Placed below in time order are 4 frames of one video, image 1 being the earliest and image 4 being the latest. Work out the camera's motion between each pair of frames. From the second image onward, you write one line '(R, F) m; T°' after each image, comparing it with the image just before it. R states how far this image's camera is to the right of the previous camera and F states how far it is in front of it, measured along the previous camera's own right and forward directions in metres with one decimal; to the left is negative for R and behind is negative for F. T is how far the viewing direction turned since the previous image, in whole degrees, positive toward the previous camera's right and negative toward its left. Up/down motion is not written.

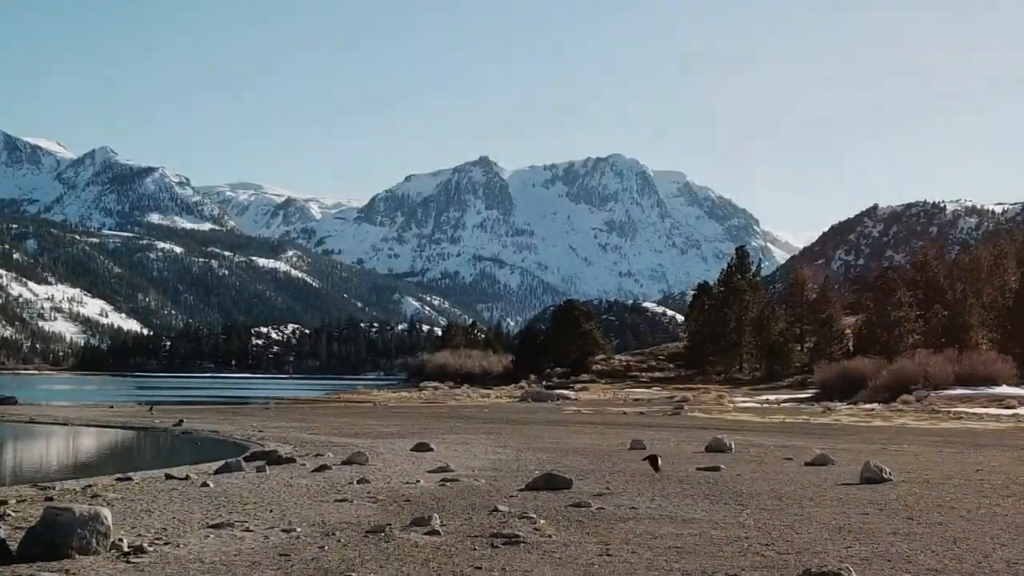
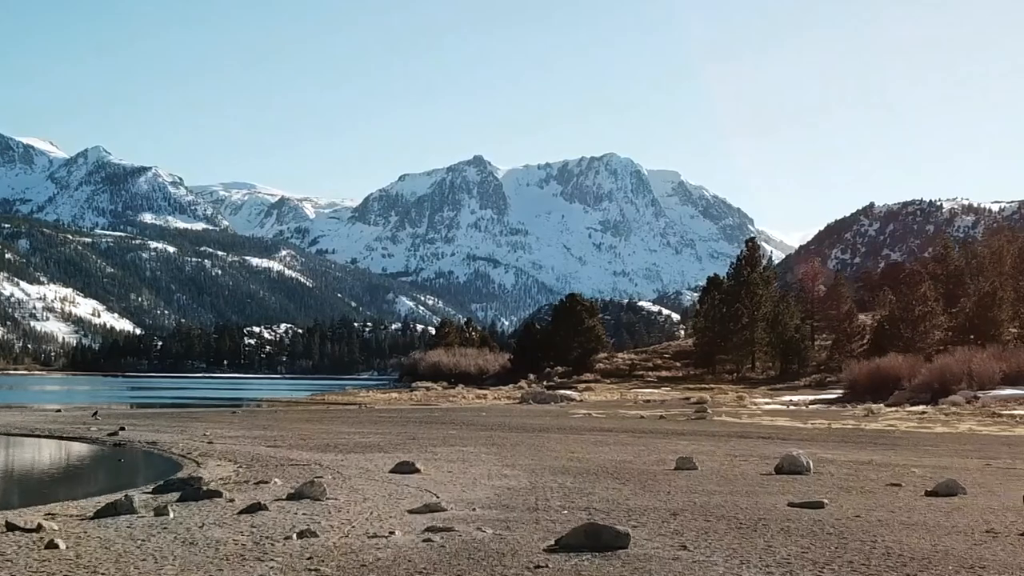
(-0.4, +6.9) m; 0°
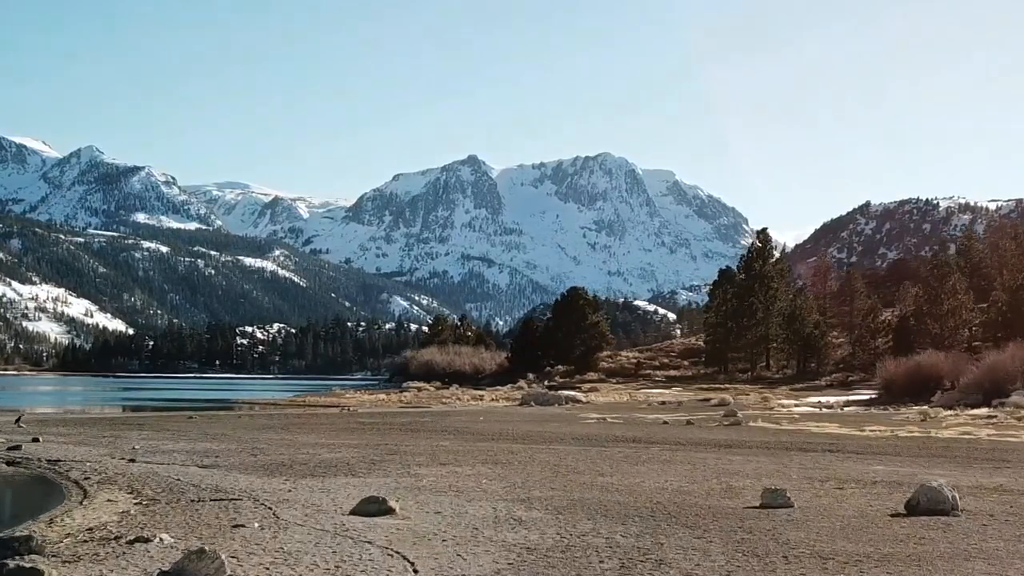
(-0.3, +6.9) m; 0°
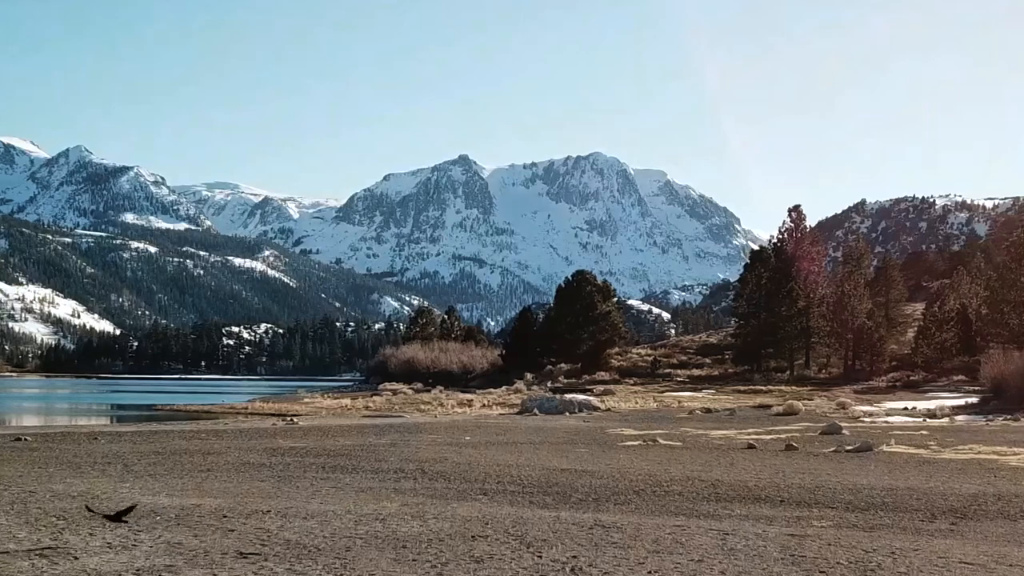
(-0.3, +14.9) m; +1°
